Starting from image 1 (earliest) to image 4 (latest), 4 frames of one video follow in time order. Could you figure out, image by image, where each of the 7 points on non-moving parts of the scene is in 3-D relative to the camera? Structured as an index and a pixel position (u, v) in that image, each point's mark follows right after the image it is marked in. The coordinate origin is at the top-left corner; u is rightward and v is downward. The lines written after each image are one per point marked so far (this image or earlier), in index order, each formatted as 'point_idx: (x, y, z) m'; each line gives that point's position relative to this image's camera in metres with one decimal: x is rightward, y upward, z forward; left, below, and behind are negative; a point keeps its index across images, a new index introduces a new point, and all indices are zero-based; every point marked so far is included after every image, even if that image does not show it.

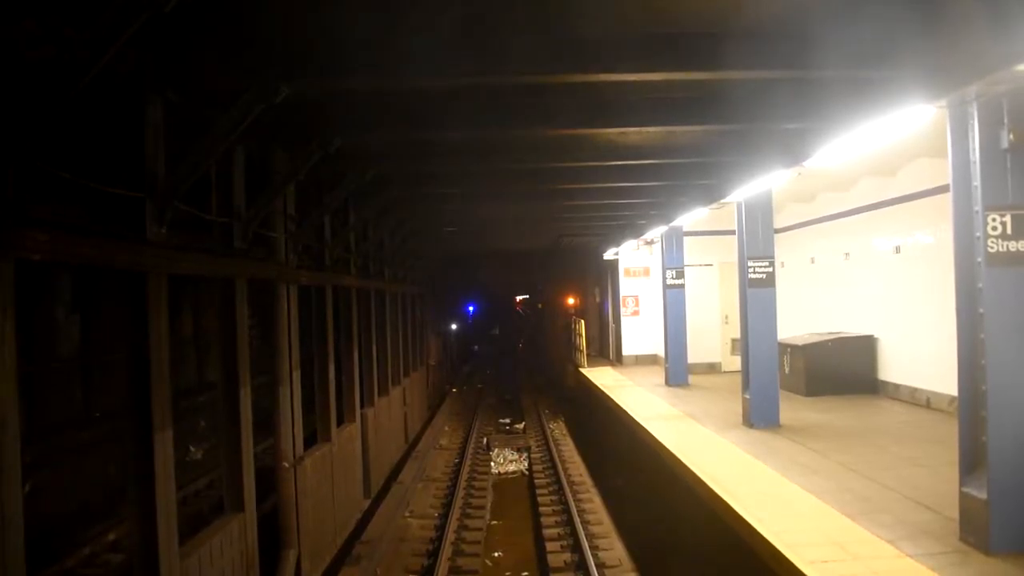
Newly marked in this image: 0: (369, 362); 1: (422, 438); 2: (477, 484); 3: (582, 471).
0: (-1.9, -1.0, +9.7) m
1: (-1.7, -2.8, +13.2) m
2: (-0.5, -2.9, +10.5) m
3: (+1.1, -2.8, +10.9) m
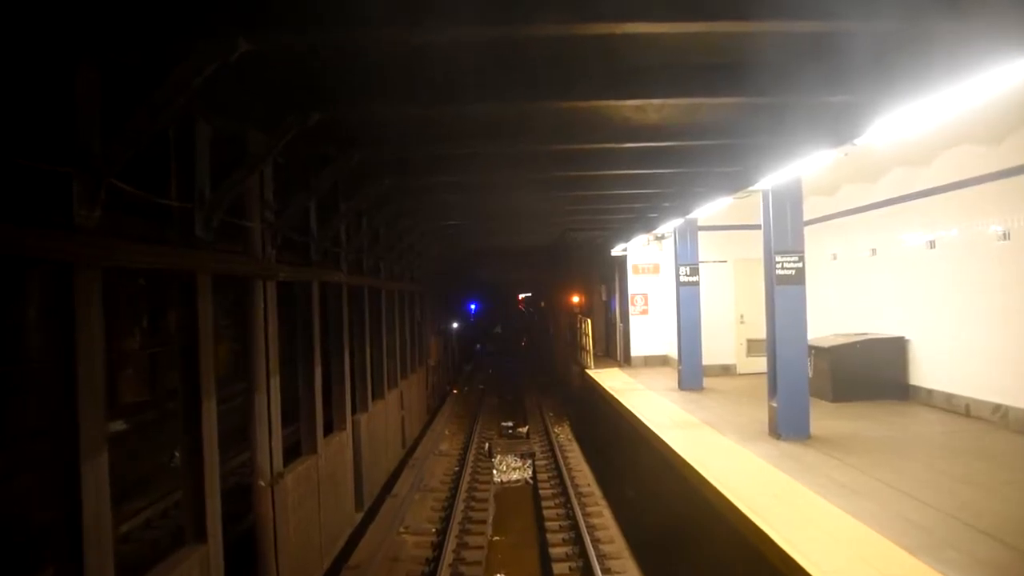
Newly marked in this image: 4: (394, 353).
0: (-1.9, -1.0, +9.1) m
1: (-1.6, -2.7, +12.7) m
2: (-0.5, -2.9, +9.9) m
3: (+1.1, -2.8, +10.3) m
4: (-1.9, -1.0, +11.4) m
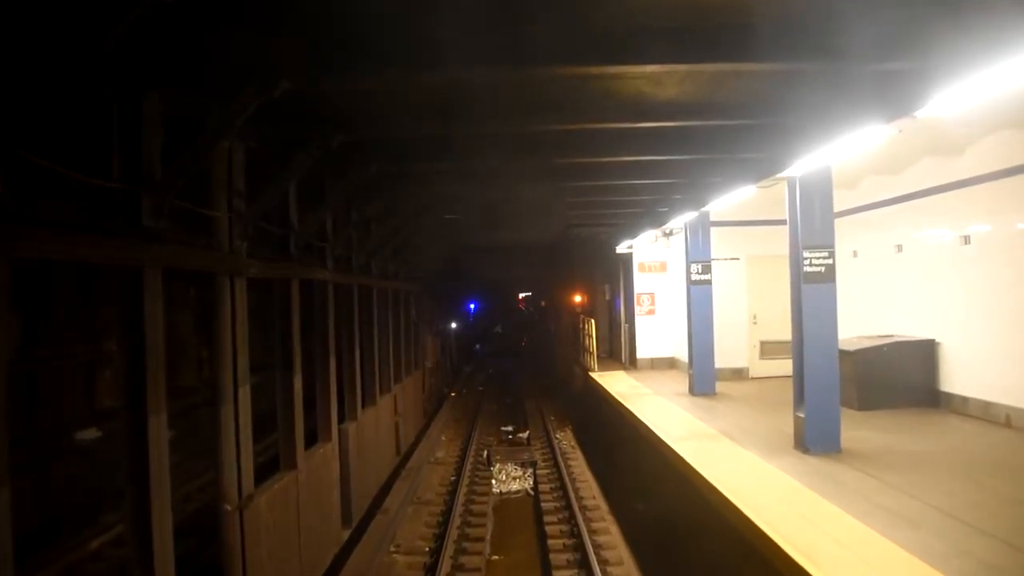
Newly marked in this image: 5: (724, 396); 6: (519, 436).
0: (-1.9, -1.0, +8.6) m
1: (-1.6, -2.7, +12.1) m
2: (-0.5, -2.8, +9.4) m
3: (+1.1, -2.8, +9.8) m
4: (-1.9, -1.0, +10.9) m
5: (+3.5, -1.8, +12.2) m
6: (+0.1, -2.8, +13.7) m
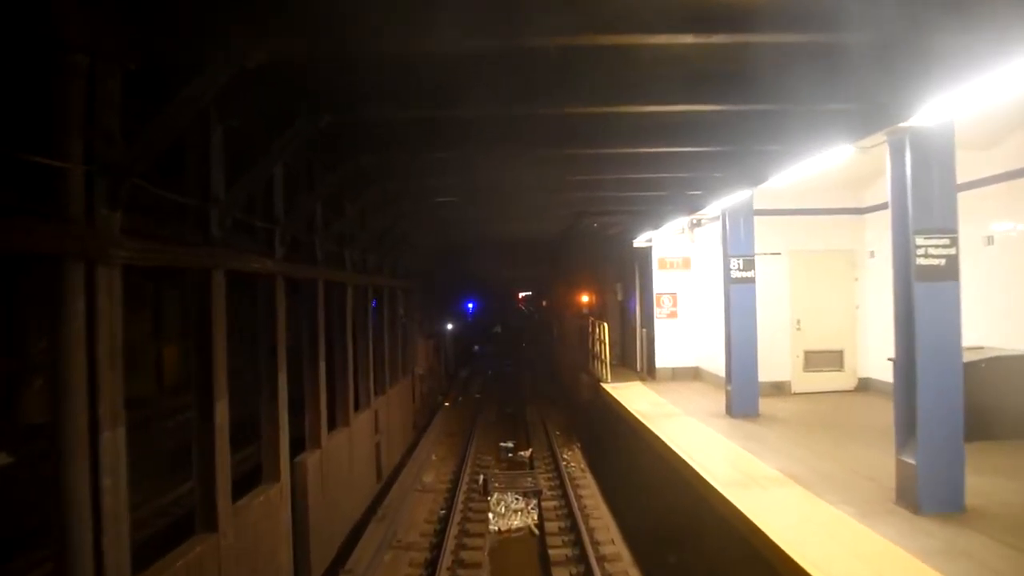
0: (-1.8, -0.9, +7.2) m
1: (-1.6, -2.7, +10.8) m
2: (-0.5, -2.8, +8.1) m
3: (+1.1, -2.7, +8.4) m
4: (-1.9, -1.0, +9.5) m
5: (+3.5, -1.8, +10.8) m
6: (+0.1, -2.7, +12.3) m
